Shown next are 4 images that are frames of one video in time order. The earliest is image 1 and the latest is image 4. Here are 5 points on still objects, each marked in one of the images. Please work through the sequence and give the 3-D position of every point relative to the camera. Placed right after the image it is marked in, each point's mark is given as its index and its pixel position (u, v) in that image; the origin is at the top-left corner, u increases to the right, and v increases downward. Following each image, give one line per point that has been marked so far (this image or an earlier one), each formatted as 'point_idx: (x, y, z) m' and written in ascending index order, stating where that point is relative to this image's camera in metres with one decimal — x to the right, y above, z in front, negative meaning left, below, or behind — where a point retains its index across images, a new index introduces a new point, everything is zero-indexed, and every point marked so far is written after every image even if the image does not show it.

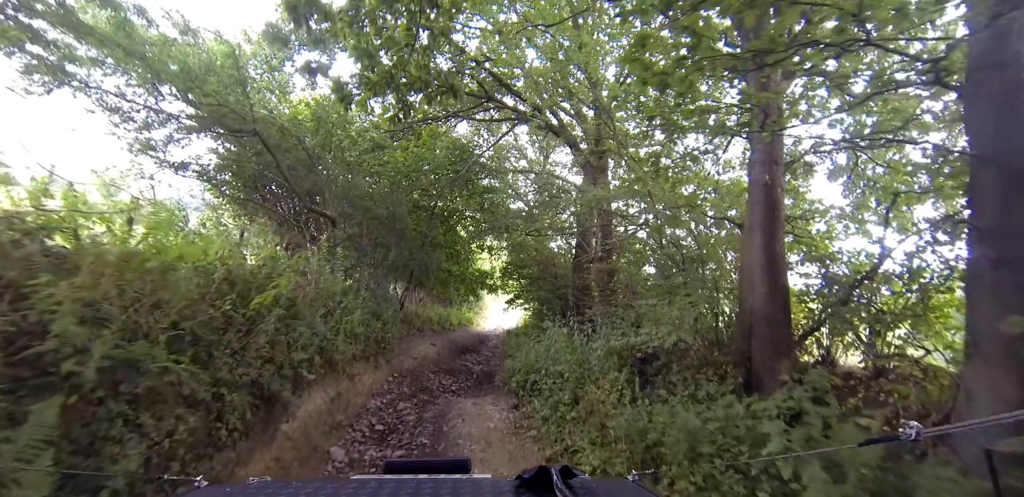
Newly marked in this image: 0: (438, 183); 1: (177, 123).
0: (-2.2, +1.9, +12.0) m
1: (-4.6, +1.7, +5.7) m
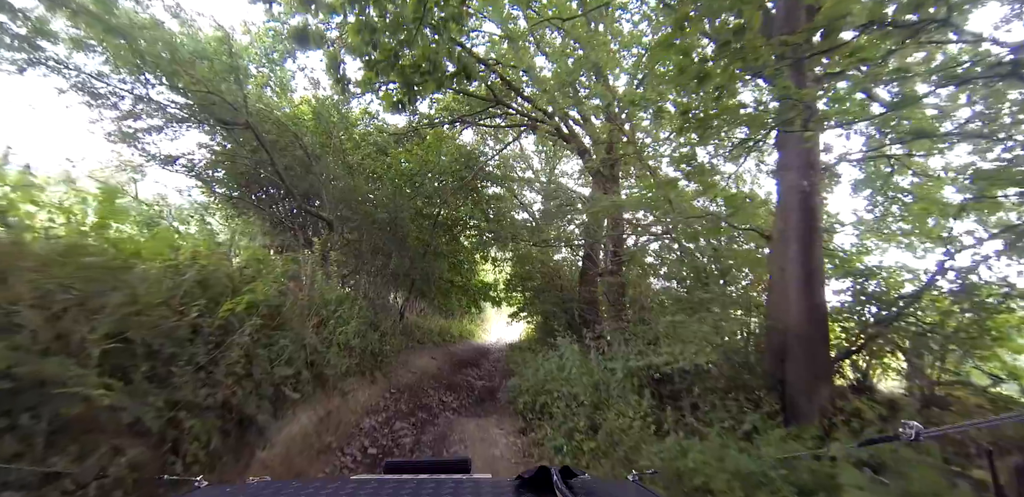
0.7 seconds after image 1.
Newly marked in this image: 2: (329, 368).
0: (-2.0, +1.7, +11.6) m
1: (-4.4, +1.7, +5.3) m
2: (-2.9, -1.9, +6.4) m
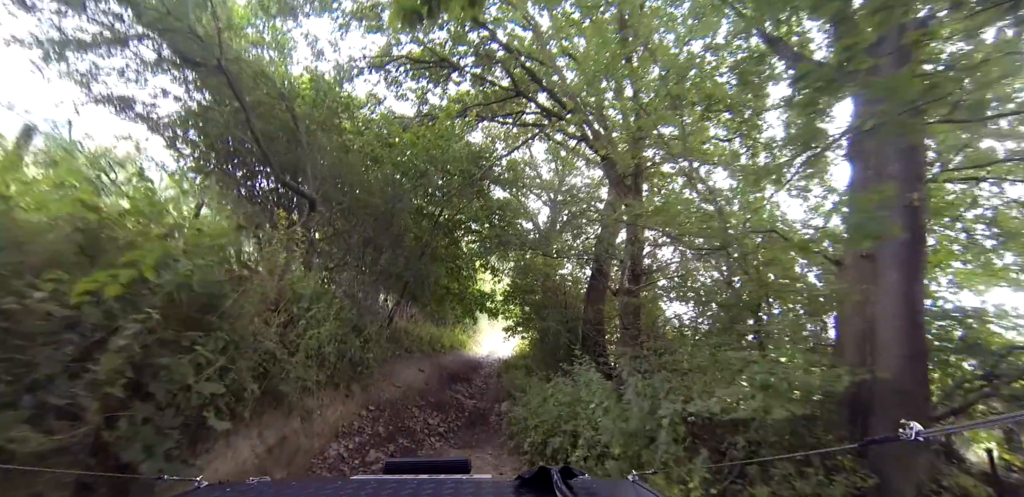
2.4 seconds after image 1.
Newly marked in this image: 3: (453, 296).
0: (-1.7, +1.6, +10.7) m
1: (-4.1, +2.1, +4.4) m
2: (-2.8, -1.7, +5.4) m
3: (-1.9, -1.5, +13.0) m
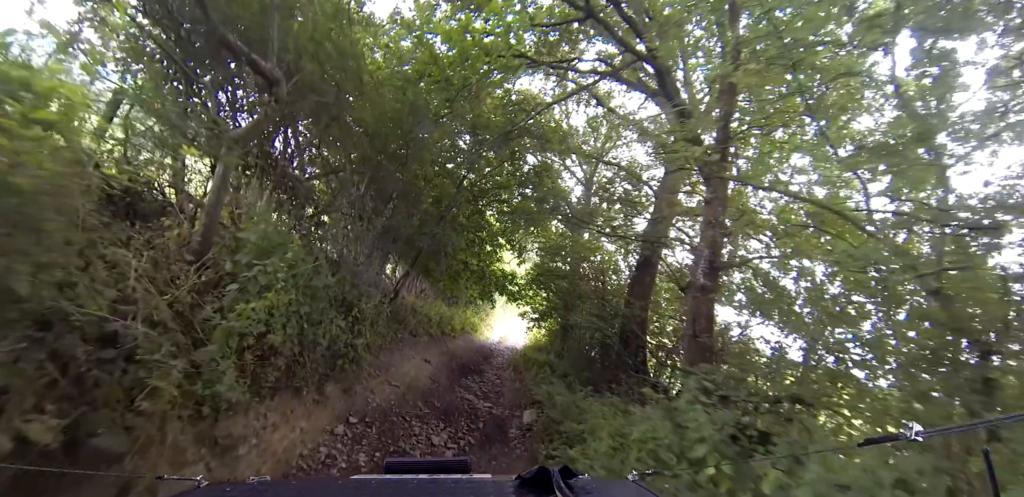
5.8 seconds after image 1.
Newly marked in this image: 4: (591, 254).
0: (-0.7, +2.3, +8.7) m
1: (-3.3, +2.8, +2.5) m
2: (-2.3, -1.0, +3.6) m
3: (-1.1, -0.7, +11.2) m
4: (+2.0, -0.1, +10.3) m
